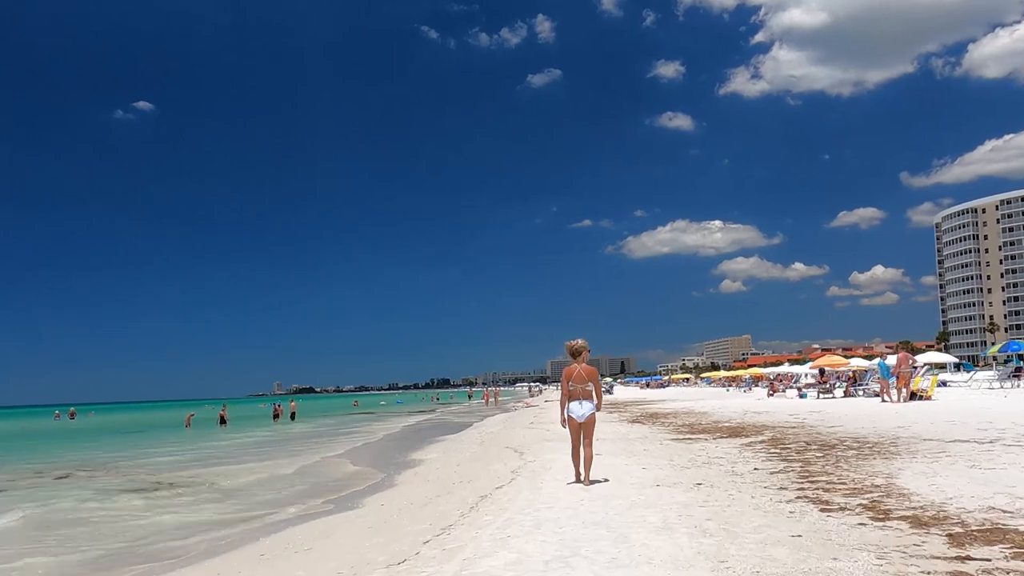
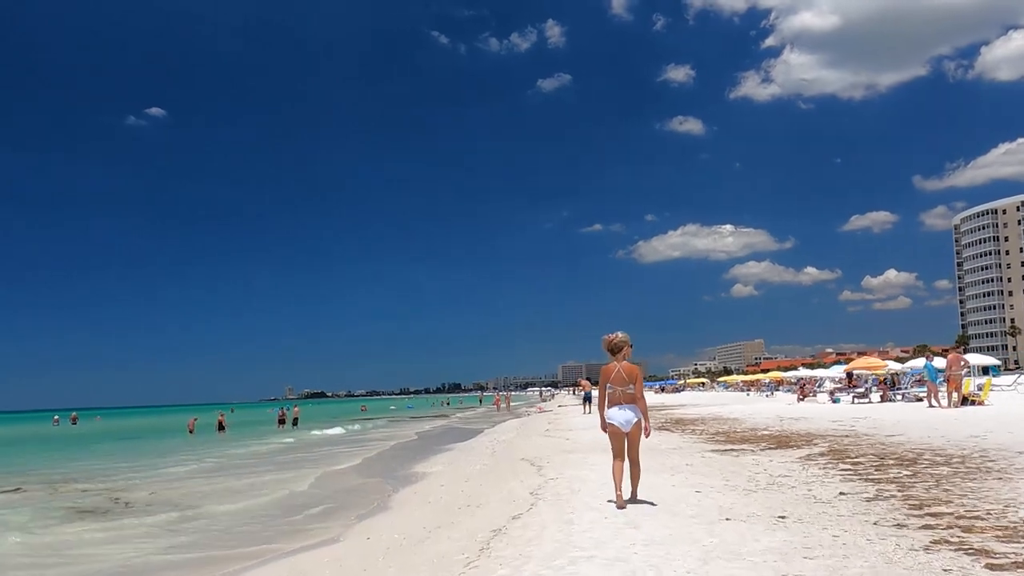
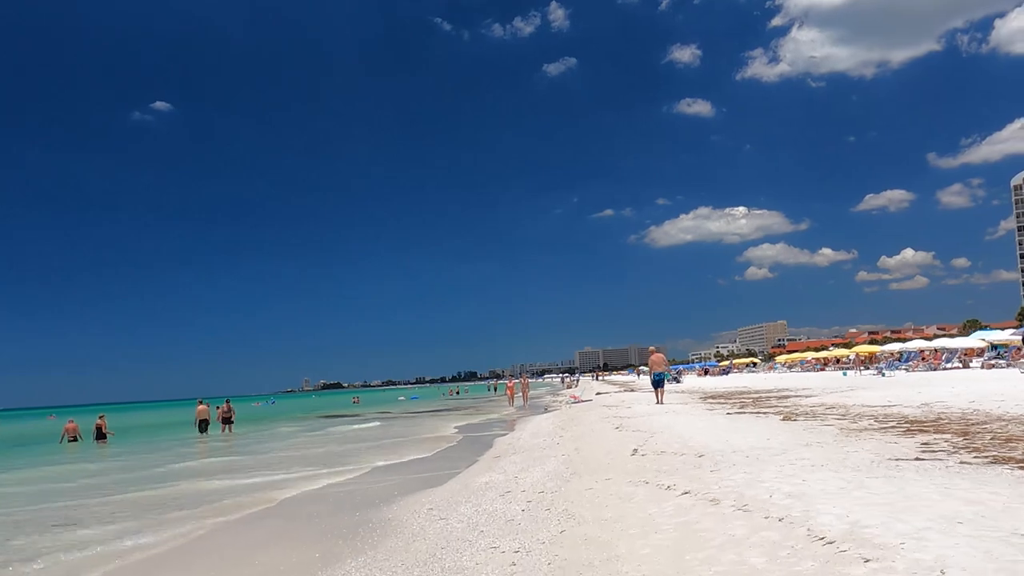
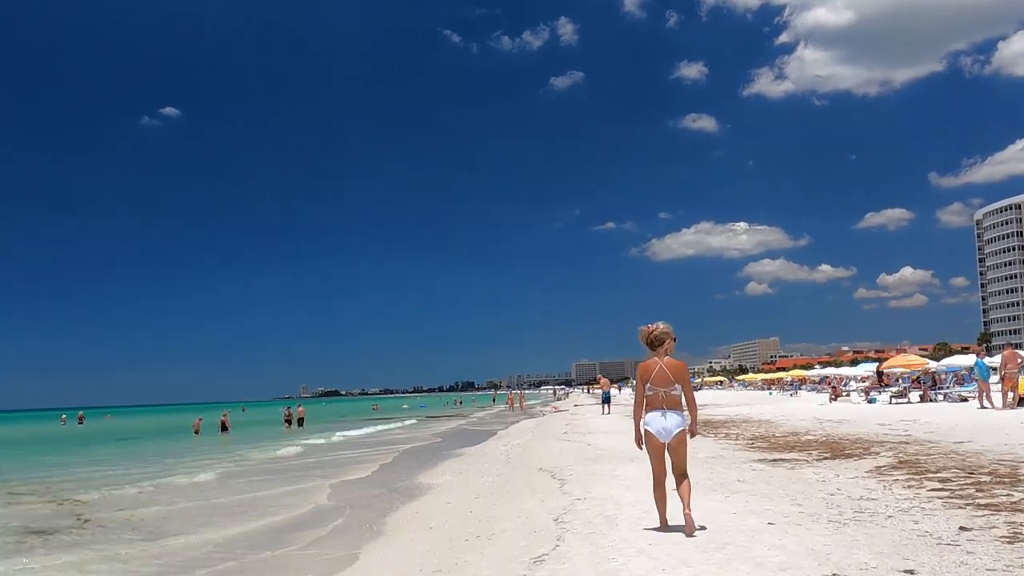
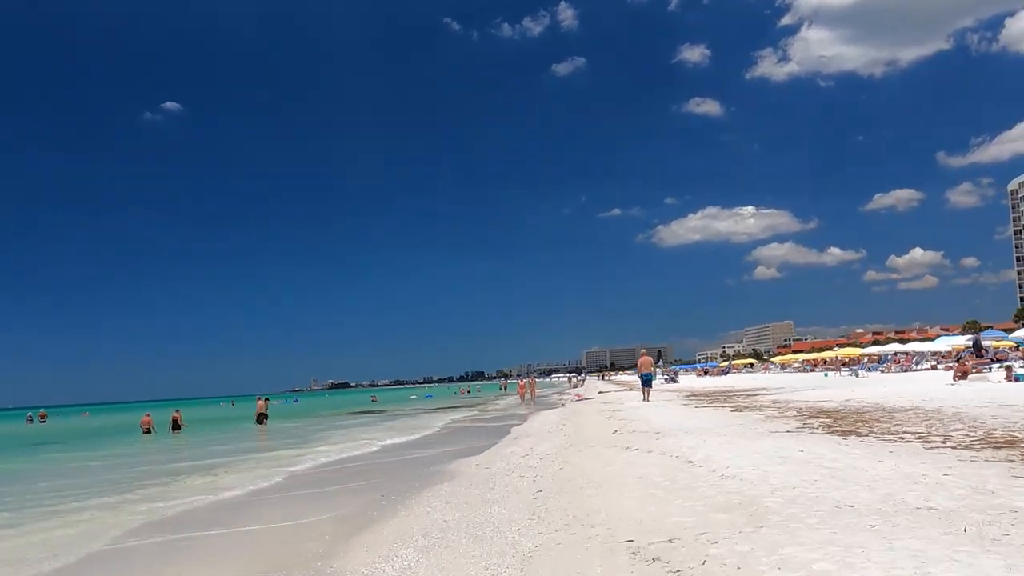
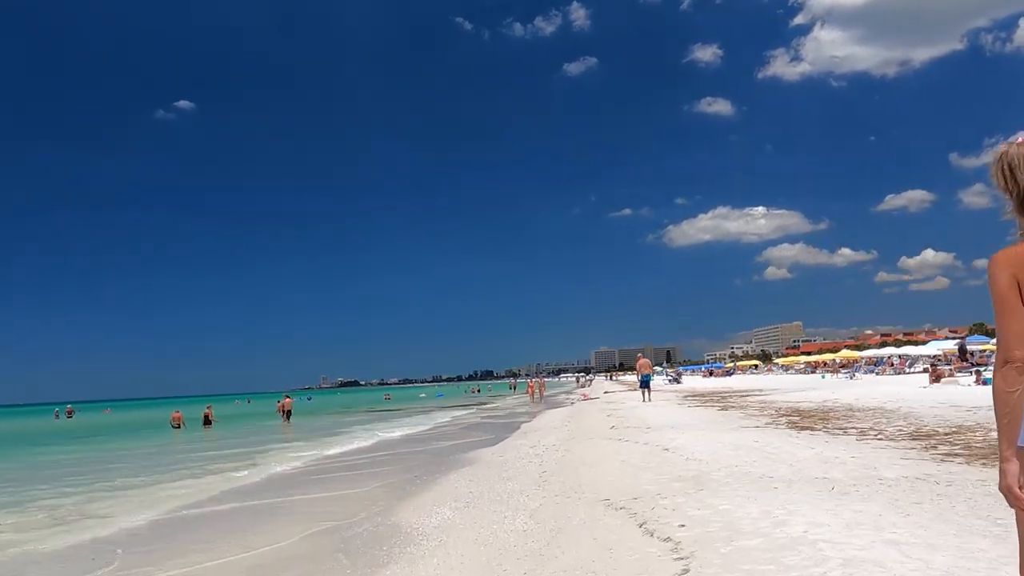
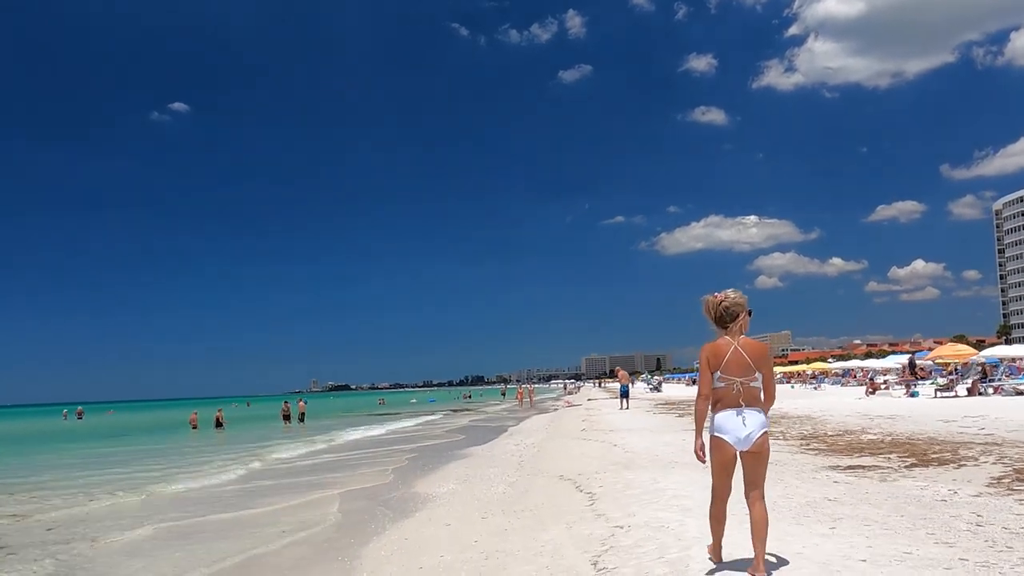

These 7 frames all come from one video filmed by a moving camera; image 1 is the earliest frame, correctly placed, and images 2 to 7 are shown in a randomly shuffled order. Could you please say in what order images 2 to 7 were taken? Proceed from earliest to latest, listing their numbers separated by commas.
2, 4, 7, 6, 5, 3
